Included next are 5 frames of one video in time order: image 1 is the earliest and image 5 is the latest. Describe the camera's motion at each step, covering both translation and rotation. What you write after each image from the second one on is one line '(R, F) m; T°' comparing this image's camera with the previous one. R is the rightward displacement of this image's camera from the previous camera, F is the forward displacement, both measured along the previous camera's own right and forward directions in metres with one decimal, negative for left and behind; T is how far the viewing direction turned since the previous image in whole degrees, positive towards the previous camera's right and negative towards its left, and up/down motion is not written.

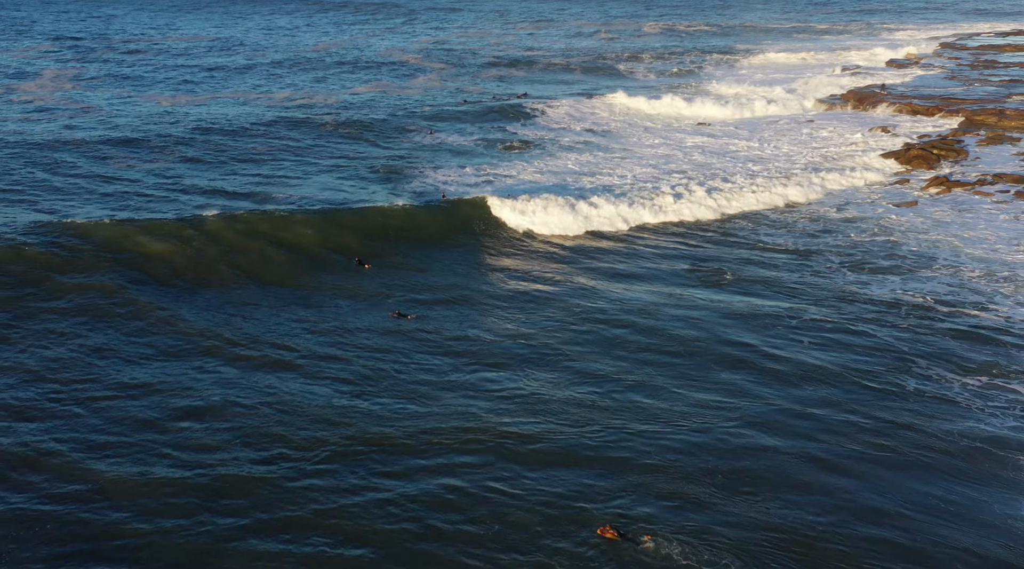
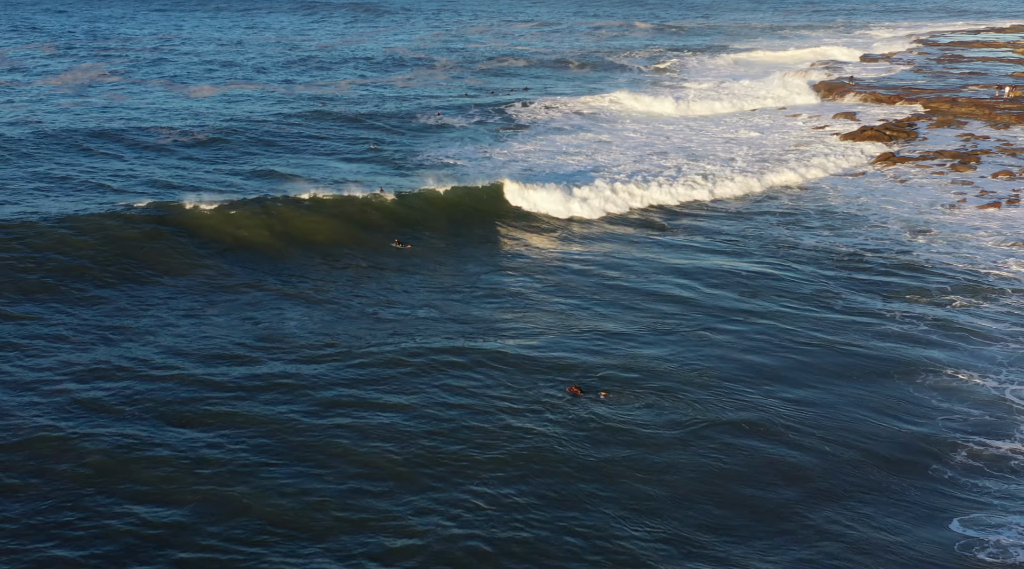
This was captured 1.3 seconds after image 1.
(0.0, -1.4) m; 0°
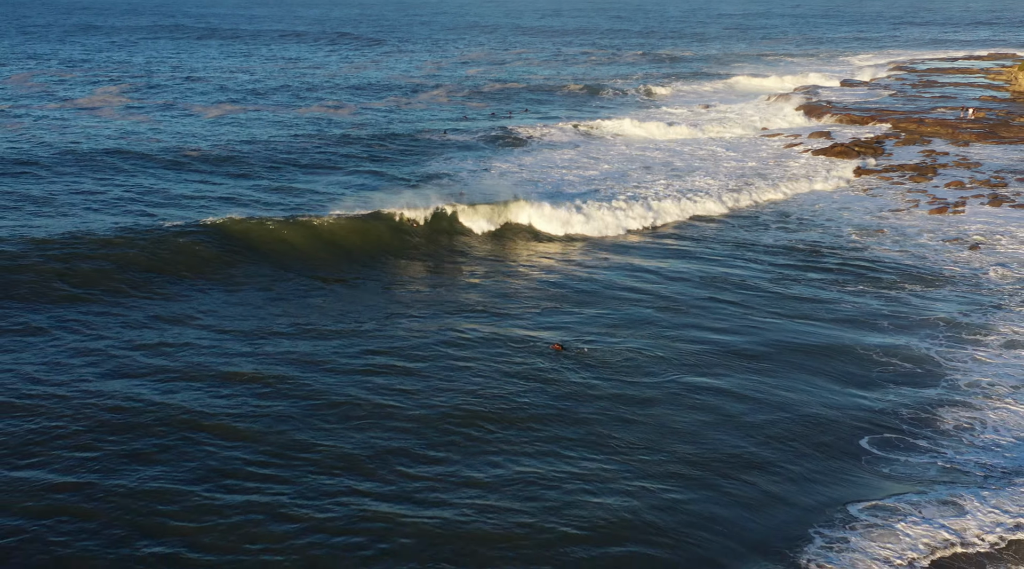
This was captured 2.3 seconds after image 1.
(0.0, -1.0) m; 0°
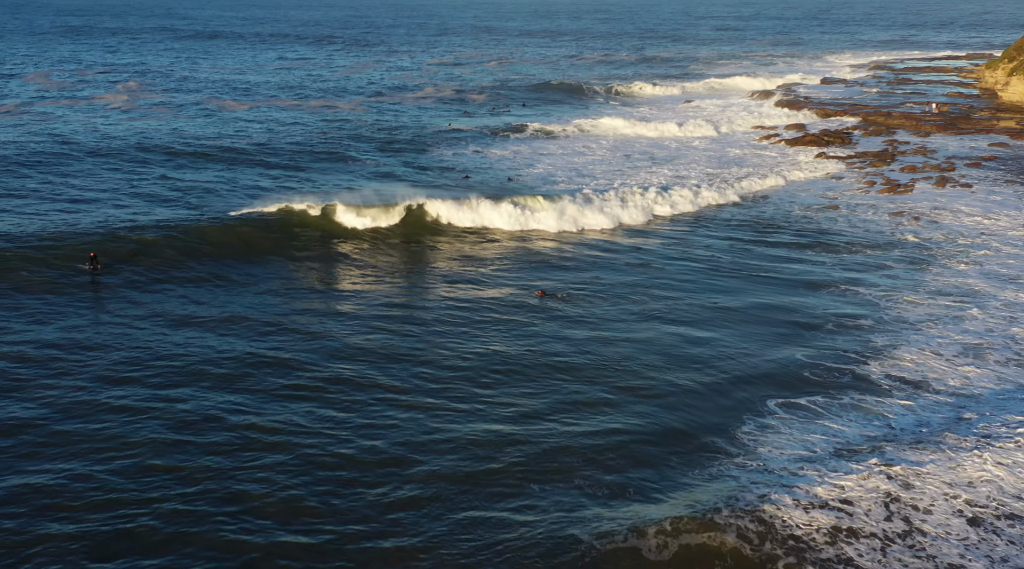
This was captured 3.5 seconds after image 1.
(0.0, -1.1) m; 0°
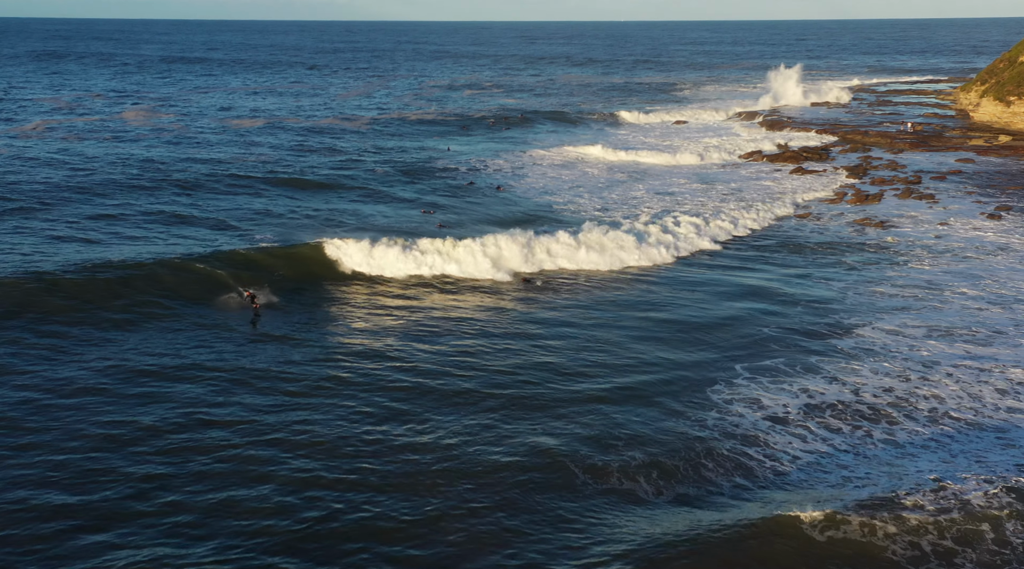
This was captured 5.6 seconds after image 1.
(0.0, -0.9) m; 0°
